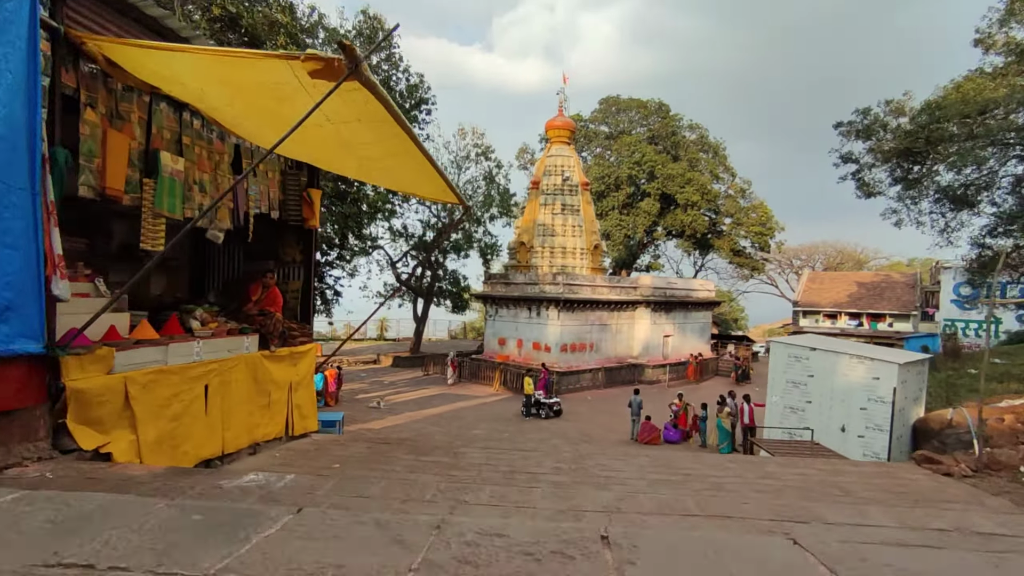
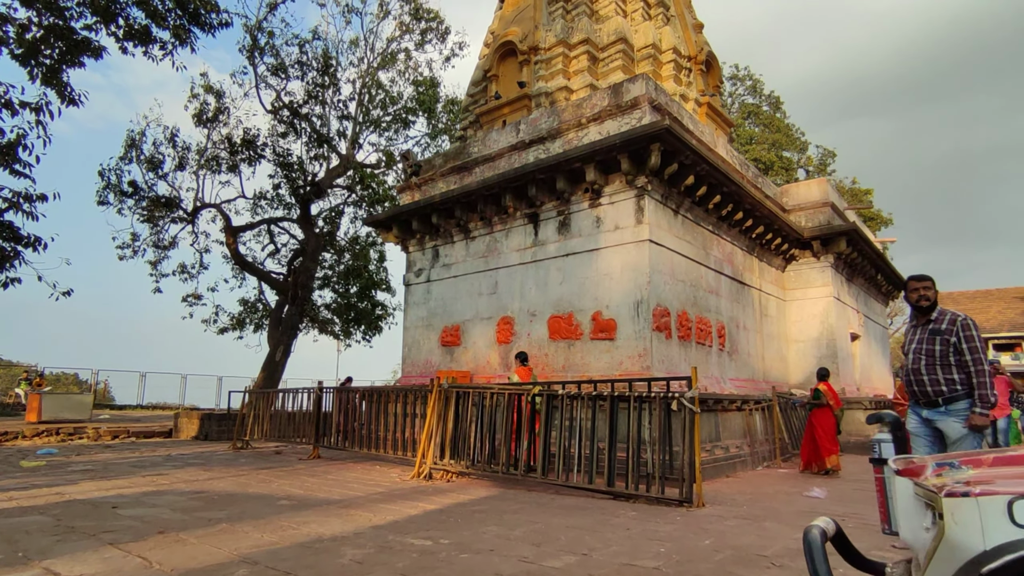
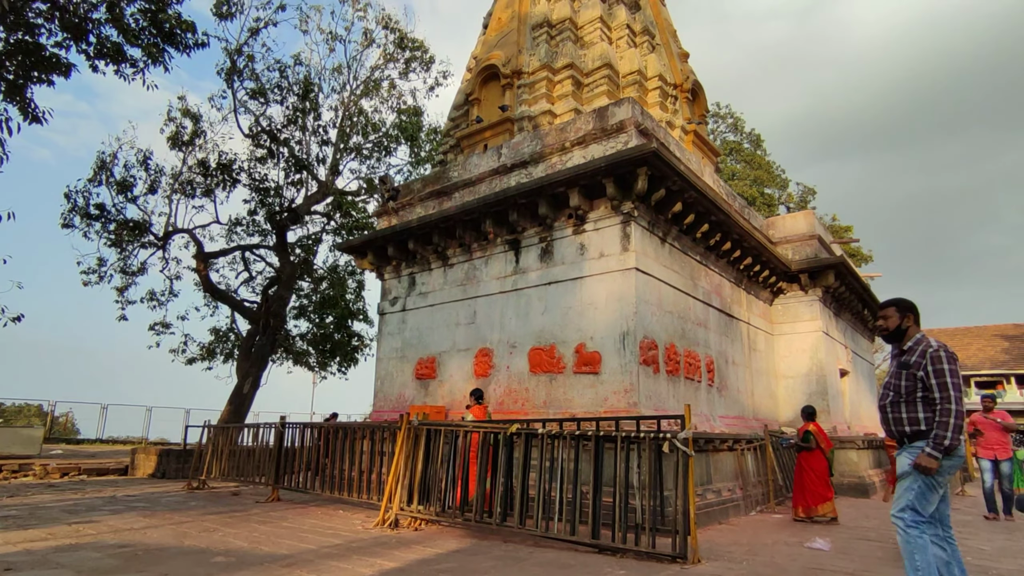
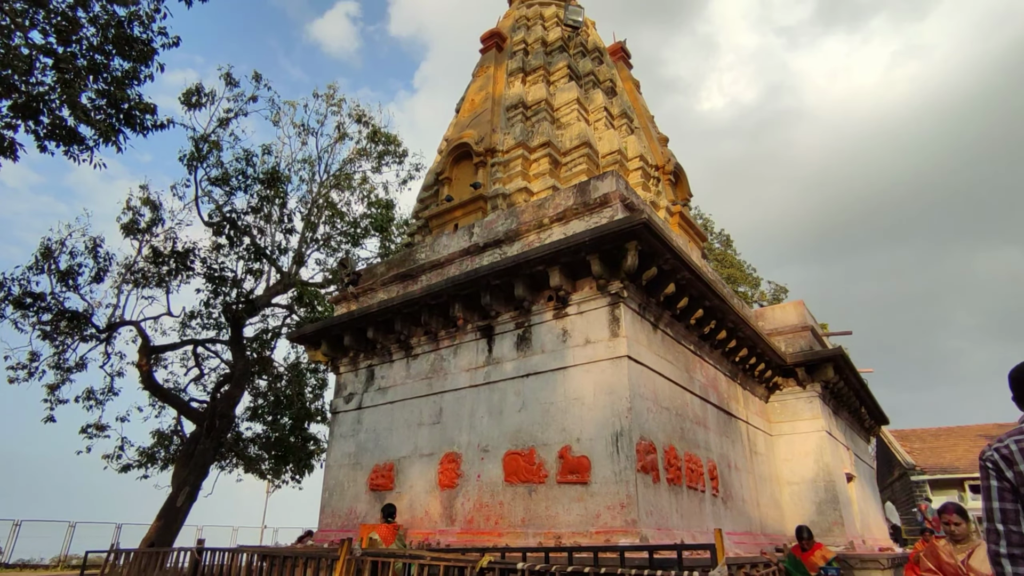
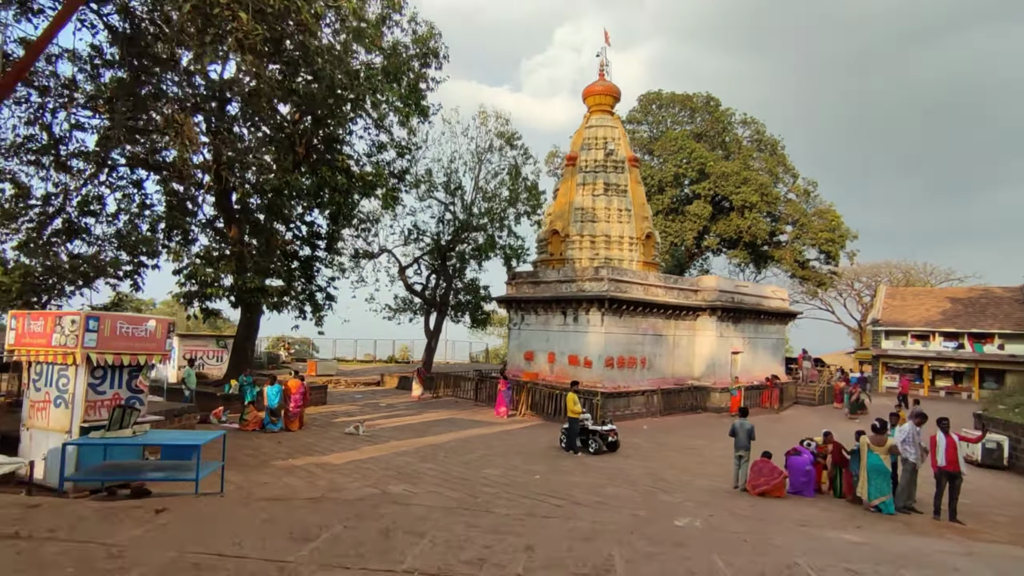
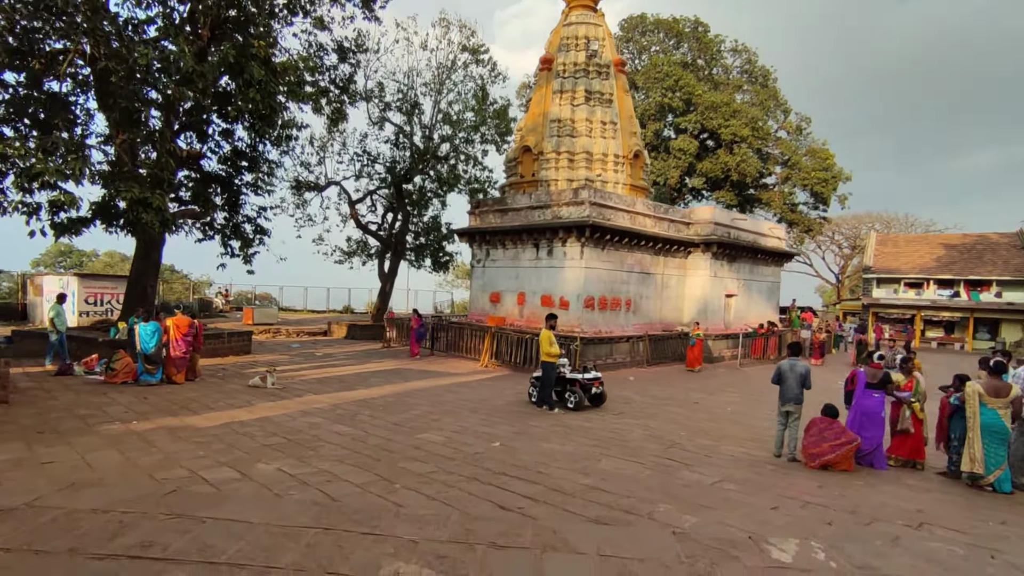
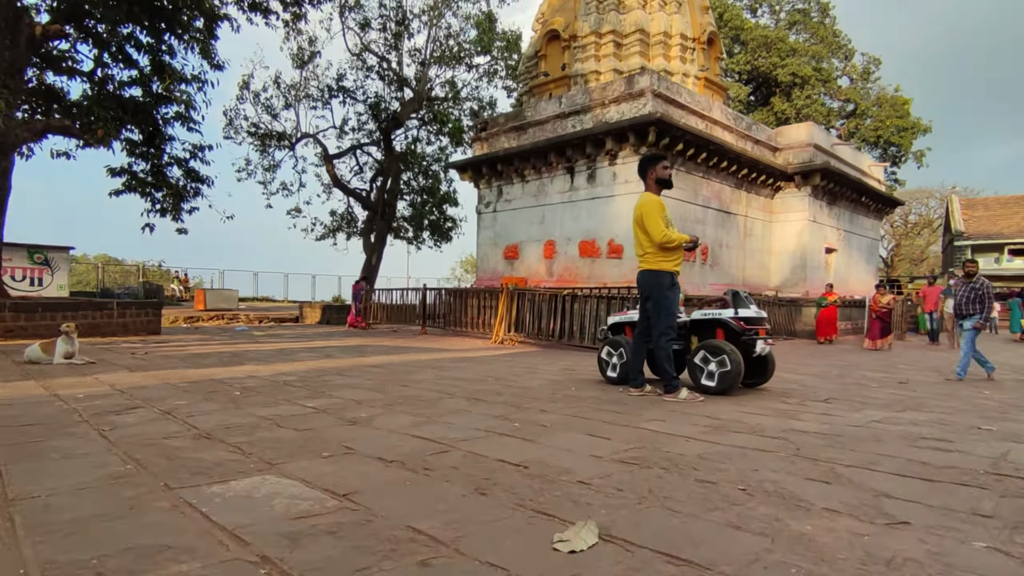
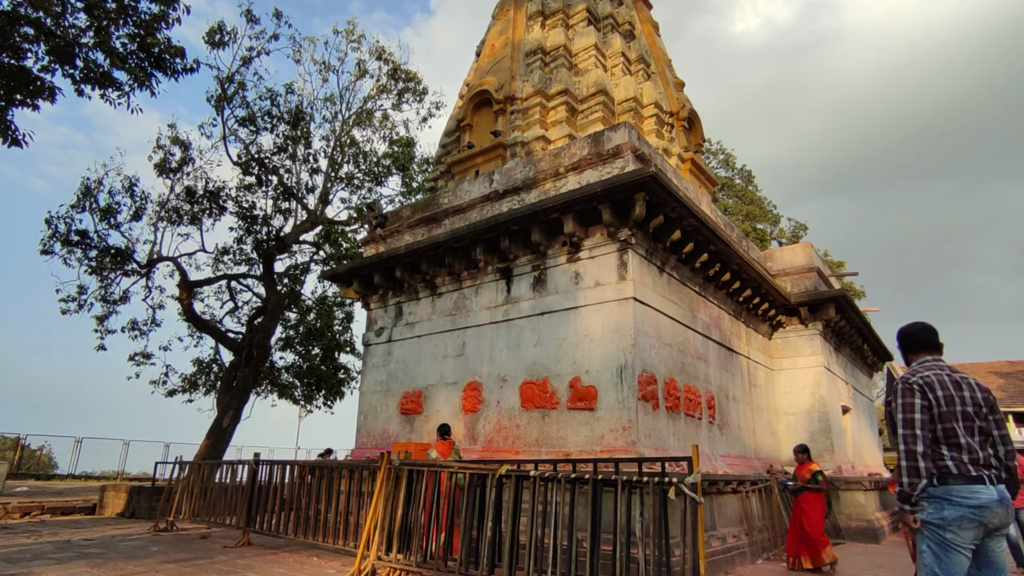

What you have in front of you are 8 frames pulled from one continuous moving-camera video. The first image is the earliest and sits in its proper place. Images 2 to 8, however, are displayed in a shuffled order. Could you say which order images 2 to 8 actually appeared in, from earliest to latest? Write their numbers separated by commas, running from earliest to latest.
5, 6, 7, 2, 3, 8, 4
